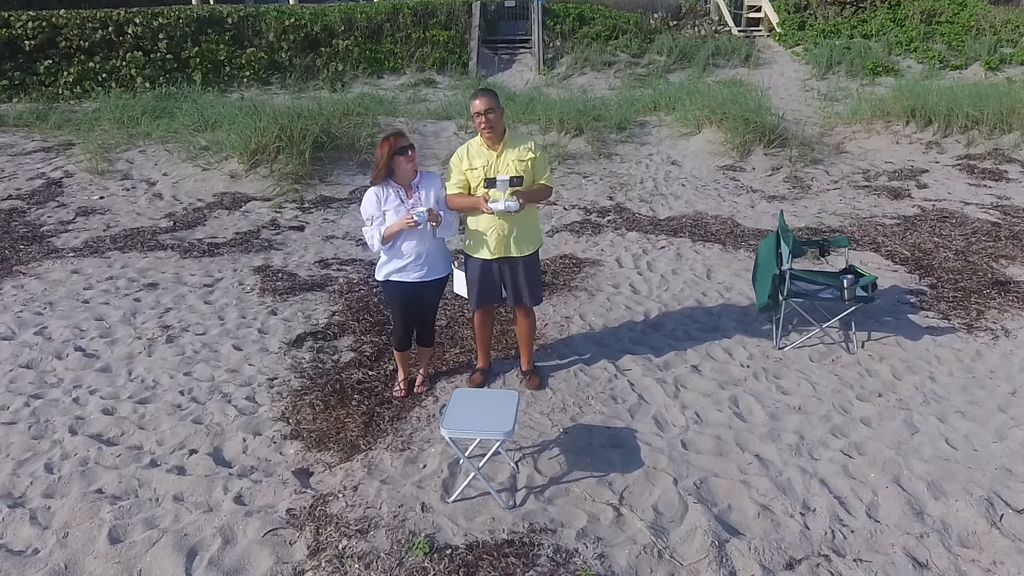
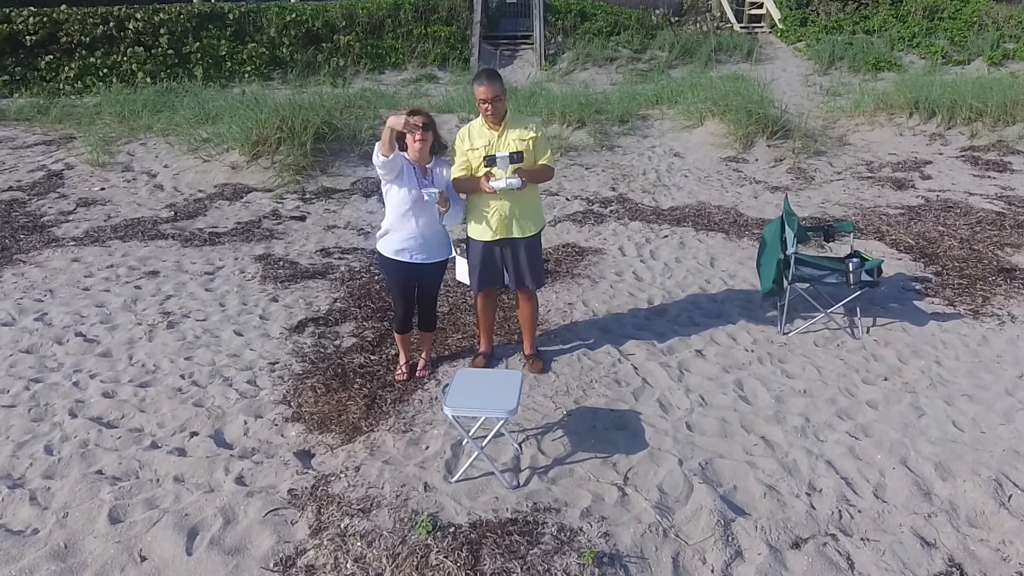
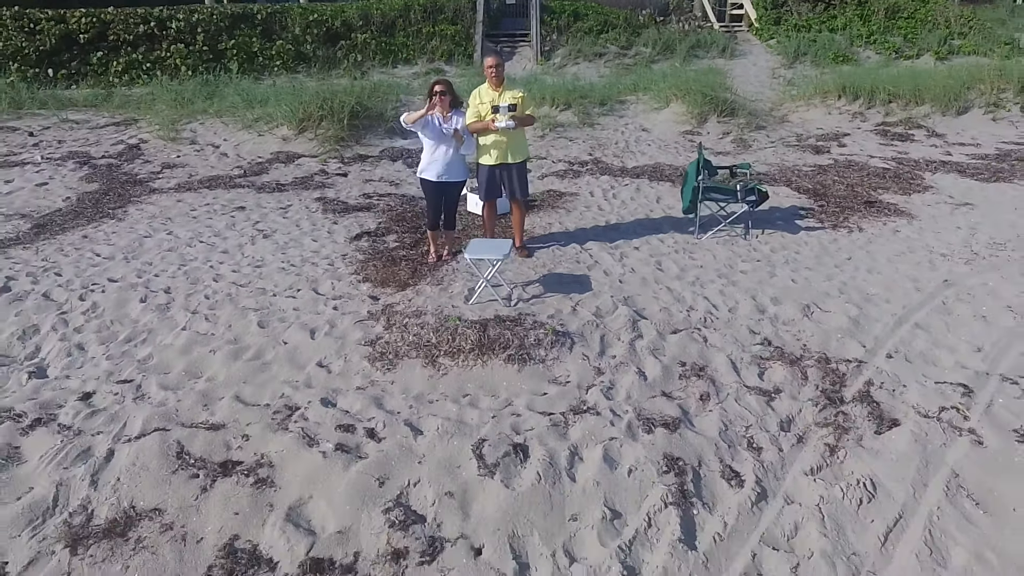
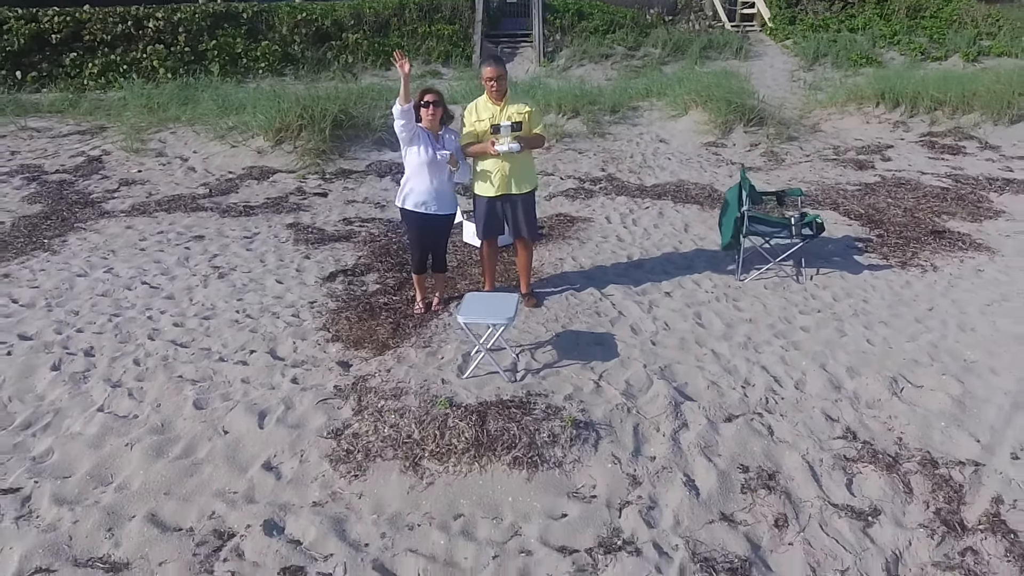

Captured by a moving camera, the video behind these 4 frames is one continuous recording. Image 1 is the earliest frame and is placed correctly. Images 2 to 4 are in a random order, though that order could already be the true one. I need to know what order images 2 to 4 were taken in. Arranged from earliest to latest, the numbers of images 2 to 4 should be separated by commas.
2, 4, 3
